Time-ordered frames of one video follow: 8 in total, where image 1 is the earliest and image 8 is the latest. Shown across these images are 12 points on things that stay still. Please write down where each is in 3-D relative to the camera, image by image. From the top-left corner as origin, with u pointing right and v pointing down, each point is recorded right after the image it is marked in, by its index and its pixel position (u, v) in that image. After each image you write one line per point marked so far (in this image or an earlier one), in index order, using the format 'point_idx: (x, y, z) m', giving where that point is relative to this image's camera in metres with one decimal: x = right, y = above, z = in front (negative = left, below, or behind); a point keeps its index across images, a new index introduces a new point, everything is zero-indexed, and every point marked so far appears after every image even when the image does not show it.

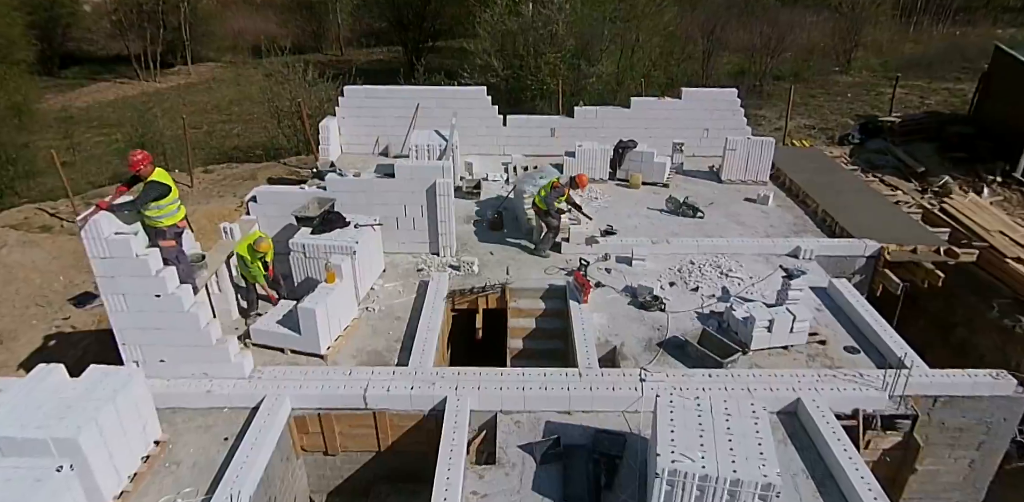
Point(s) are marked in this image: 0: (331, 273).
0: (-2.3, -0.2, +7.8) m
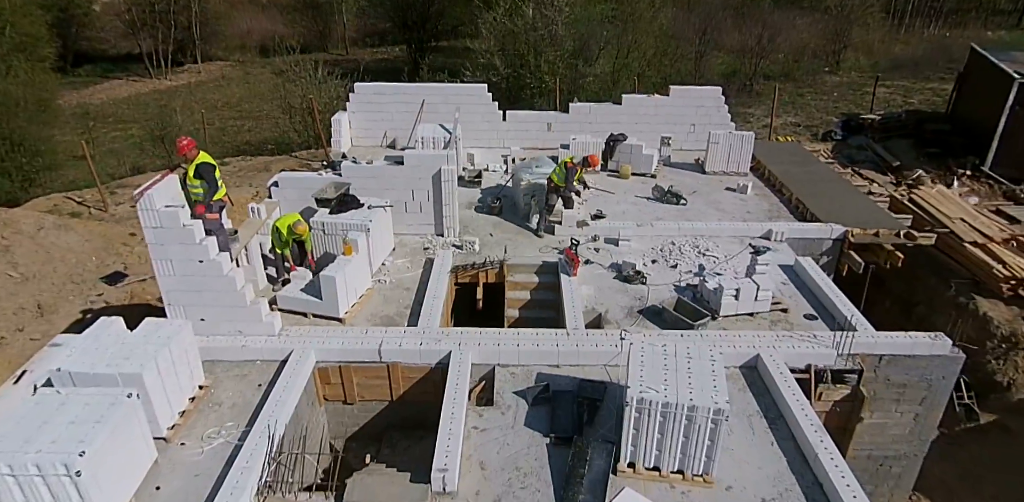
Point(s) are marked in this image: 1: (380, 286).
0: (-2.4, +0.1, +8.8) m
1: (-2.0, -0.5, +9.1) m
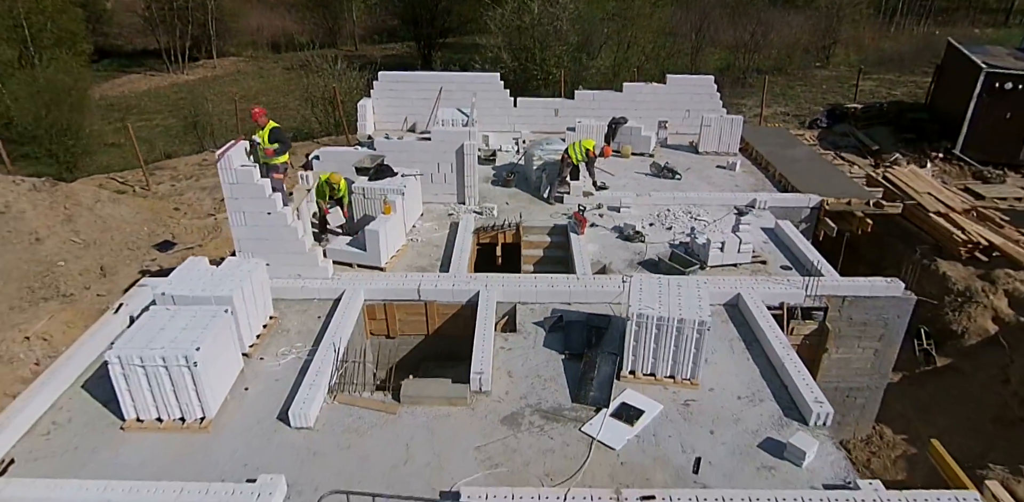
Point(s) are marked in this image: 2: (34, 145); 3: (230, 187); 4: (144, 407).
0: (-2.1, +0.8, +10.1) m
1: (-1.8, +0.1, +10.4) m
2: (-15.1, +3.5, +18.9) m
3: (-4.0, +0.9, +8.4) m
4: (-4.1, -1.7, +6.5) m
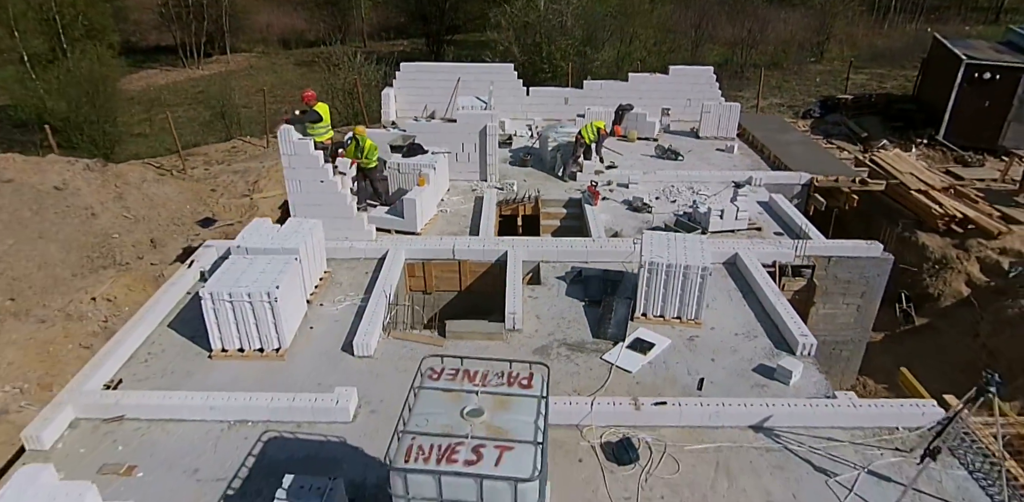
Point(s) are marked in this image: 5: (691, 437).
0: (-1.7, +1.4, +11.2) m
1: (-1.4, +0.7, +11.6) m
2: (-14.7, +4.1, +20.0) m
3: (-3.6, +1.5, +9.5) m
4: (-3.7, -1.1, +7.7) m
5: (+2.0, -2.1, +6.6) m
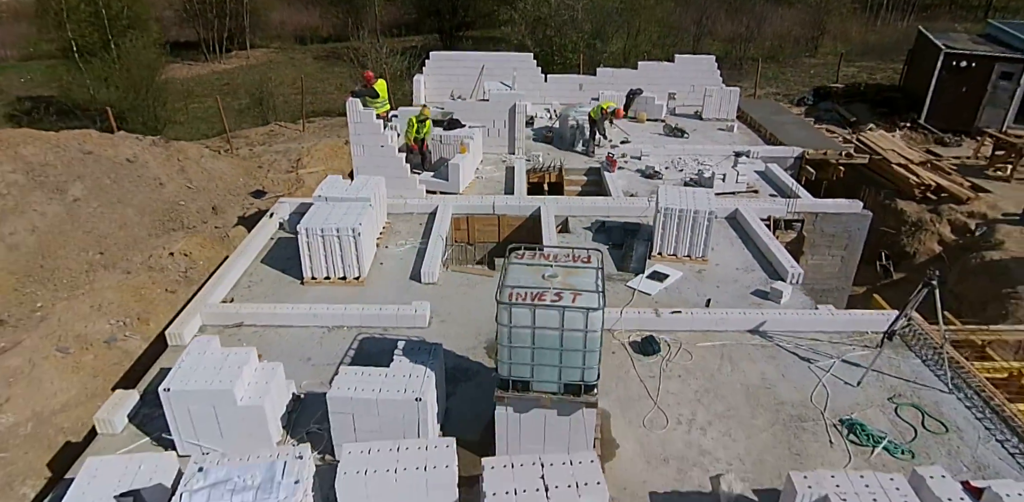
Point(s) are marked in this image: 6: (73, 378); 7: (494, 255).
0: (-1.1, +2.3, +12.8) m
1: (-0.7, +1.6, +13.2) m
2: (-14.1, +5.0, +21.6) m
3: (-3.0, +2.4, +11.1) m
4: (-3.1, -0.3, +9.3) m
5: (+2.7, -1.2, +8.2) m
6: (-7.4, -2.1, +9.9) m
7: (-0.4, -0.1, +11.8) m
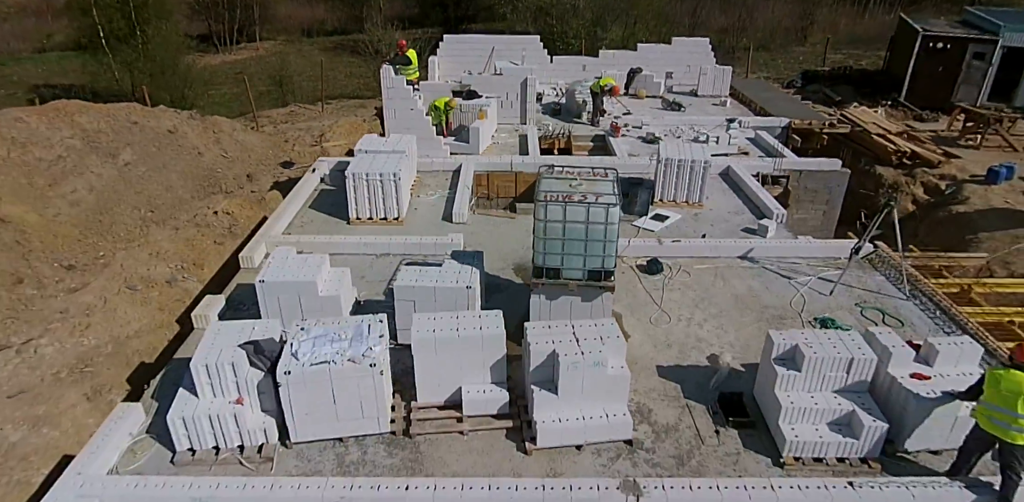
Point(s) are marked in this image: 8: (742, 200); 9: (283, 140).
0: (-0.7, +3.3, +14.1) m
1: (-0.4, +2.6, +14.5) m
2: (-13.9, +6.0, +22.8) m
3: (-2.6, +3.4, +12.4) m
4: (-2.7, +0.8, +10.6) m
5: (+3.1, -0.2, +9.5) m
6: (-7.1, -1.1, +11.2) m
7: (0.0, +1.0, +13.1) m
8: (+4.6, +1.0, +11.6) m
9: (-7.4, +3.6, +18.9) m
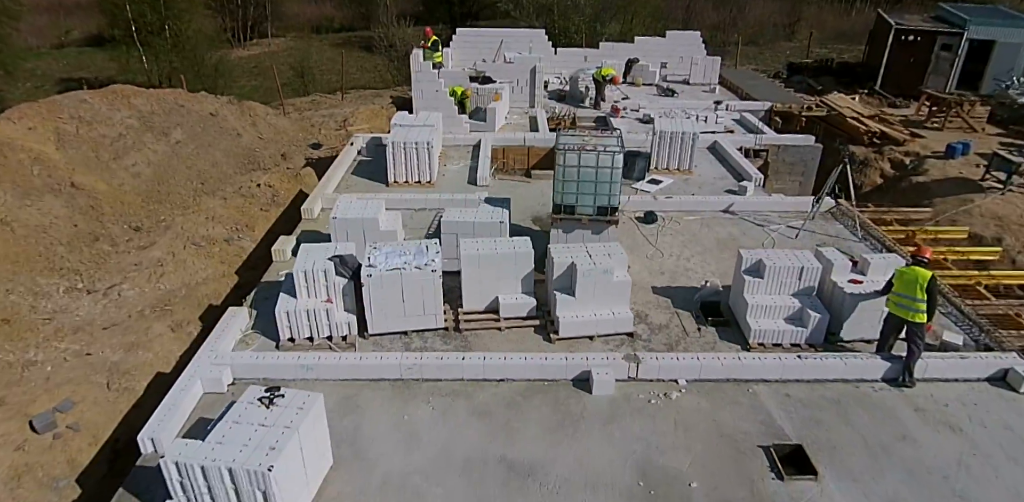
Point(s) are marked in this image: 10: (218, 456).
0: (-0.4, +4.2, +15.9) m
1: (-0.1, +3.5, +16.2) m
2: (-13.6, +6.9, +24.4) m
3: (-2.3, +4.3, +14.1) m
4: (-2.4, +1.6, +12.3) m
5: (+3.4, +0.7, +11.3) m
6: (-6.7, -0.3, +12.9) m
7: (+0.3, +1.8, +14.9) m
8: (+4.9, +1.9, +13.4) m
9: (-7.1, +4.5, +20.6) m
10: (-2.4, -1.7, +4.8) m
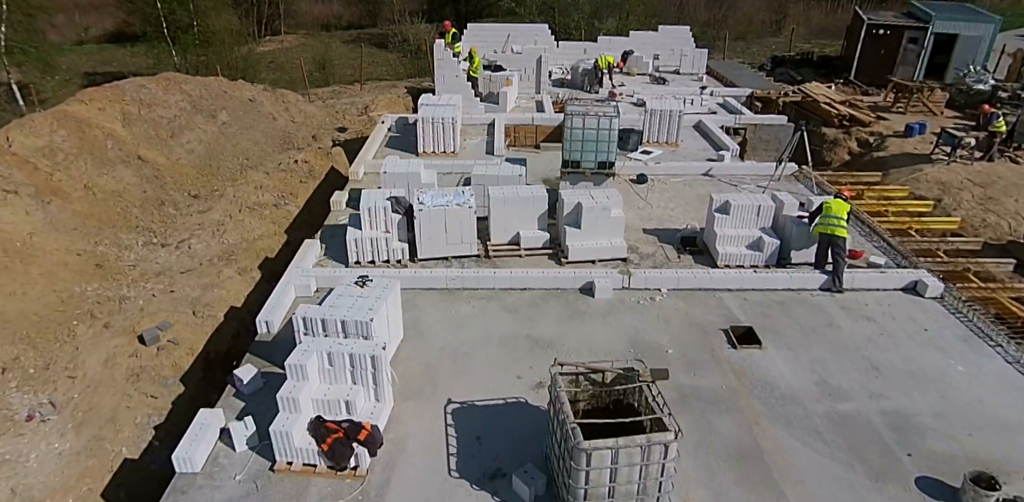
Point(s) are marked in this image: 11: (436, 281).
0: (-0.1, +5.2, +17.9) m
1: (+0.2, +4.5, +18.3) m
2: (-13.3, +7.8, +26.4) m
3: (-2.0, +5.3, +16.2) m
4: (-2.1, +2.6, +14.3) m
5: (+3.7, +1.7, +13.4) m
6: (-6.4, +0.7, +14.9) m
7: (+0.6, +2.8, +17.0) m
8: (+5.2, +2.9, +15.5) m
9: (-6.9, +5.4, +22.6) m
10: (-2.1, -0.7, +6.9) m
11: (-1.2, -0.5, +9.2) m
